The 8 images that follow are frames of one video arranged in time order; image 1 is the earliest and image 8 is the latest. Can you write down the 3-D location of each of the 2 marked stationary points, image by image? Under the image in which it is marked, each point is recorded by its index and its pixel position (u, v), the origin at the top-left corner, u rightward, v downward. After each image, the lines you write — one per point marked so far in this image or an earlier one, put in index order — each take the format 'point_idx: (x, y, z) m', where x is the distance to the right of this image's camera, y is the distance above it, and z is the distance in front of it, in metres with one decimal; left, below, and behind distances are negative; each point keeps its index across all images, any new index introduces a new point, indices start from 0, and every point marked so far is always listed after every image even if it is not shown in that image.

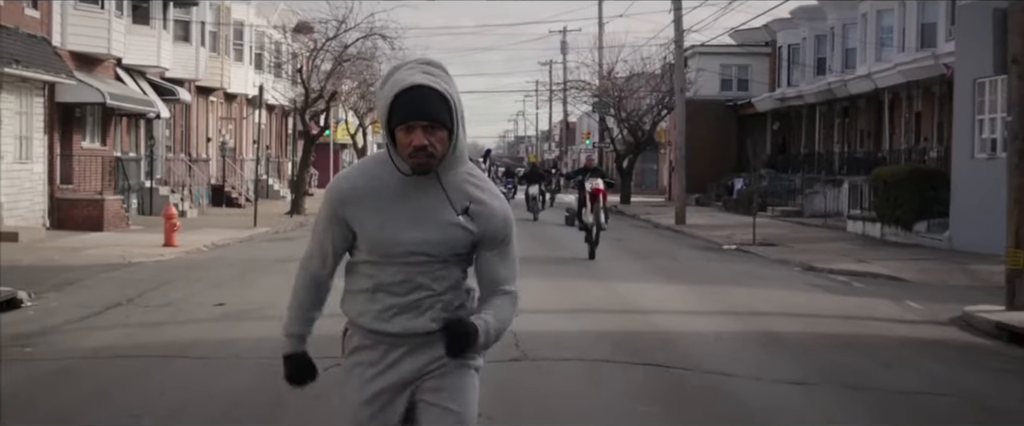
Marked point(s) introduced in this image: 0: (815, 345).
0: (+2.9, -1.3, +11.6) m
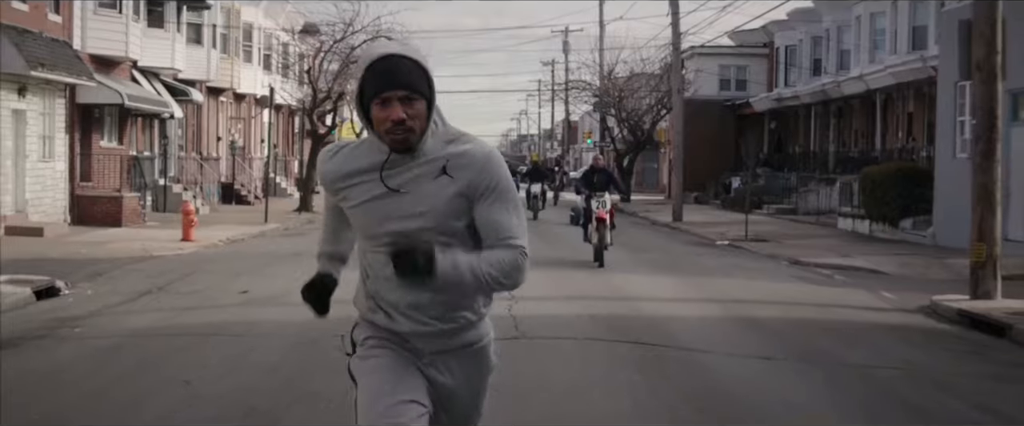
0: (+2.9, -1.2, +12.7) m
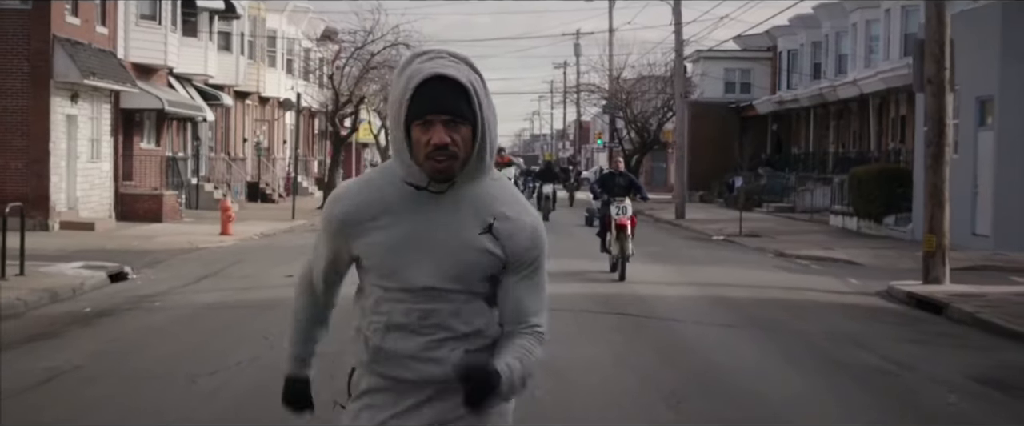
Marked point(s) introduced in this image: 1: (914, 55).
0: (+3.0, -1.1, +14.9) m
1: (+6.0, +2.3, +18.2) m
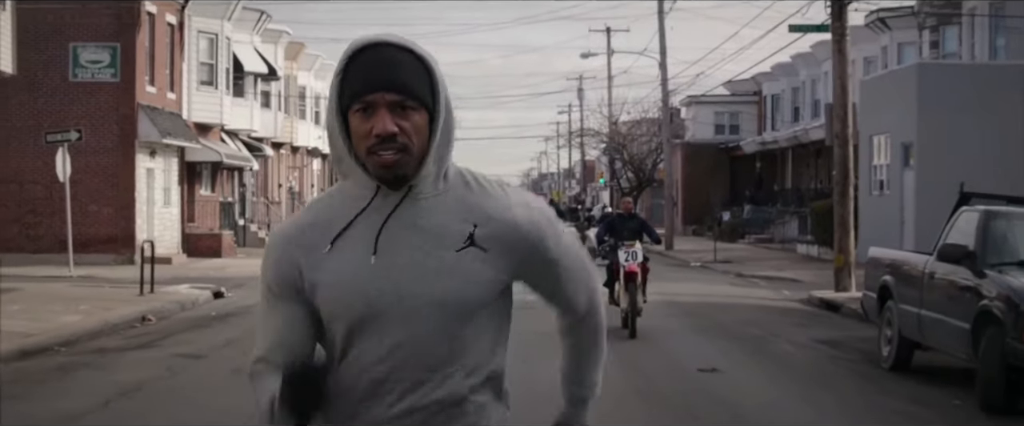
0: (+3.1, -1.6, +20.2) m
1: (+6.0, +1.8, +23.5) m
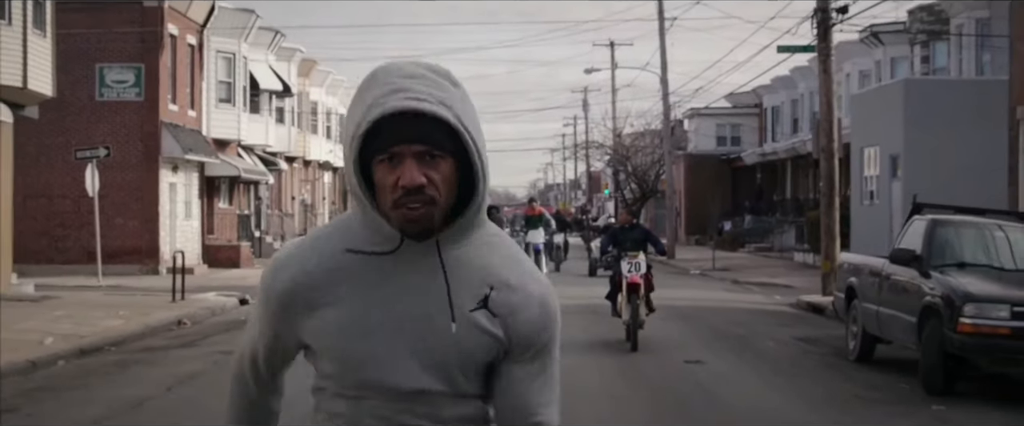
0: (+3.2, -1.7, +21.6) m
1: (+6.2, +1.7, +25.0) m
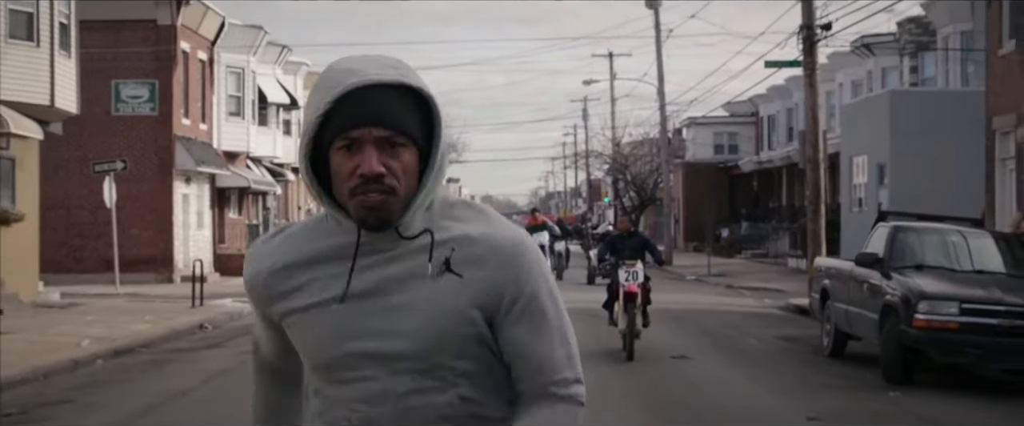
0: (+3.3, -1.9, +22.8) m
1: (+6.2, +1.5, +26.2) m
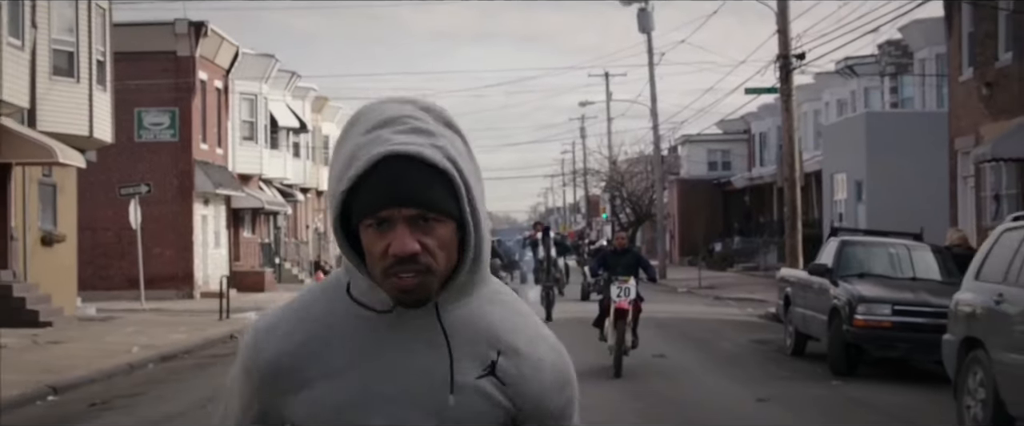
0: (+3.3, -2.2, +24.9) m
1: (+6.2, +1.1, +28.3) m
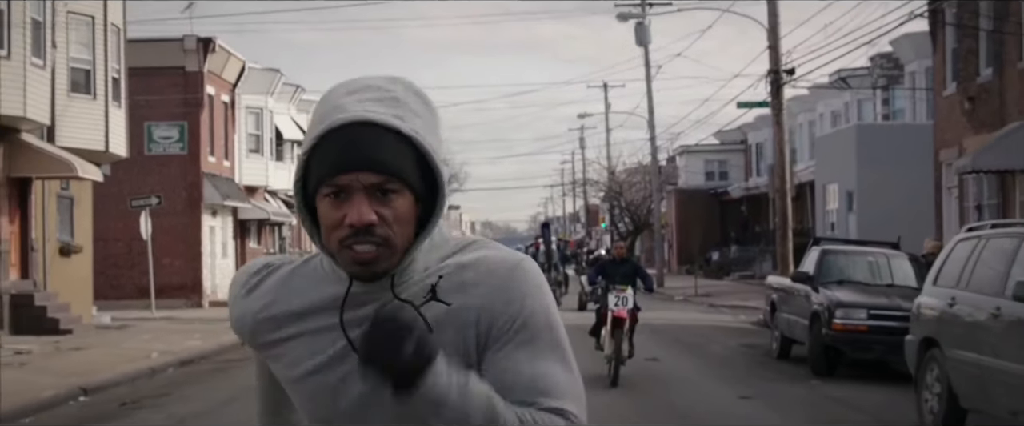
0: (+3.3, -2.4, +25.8) m
1: (+6.2, +0.9, +29.3) m
